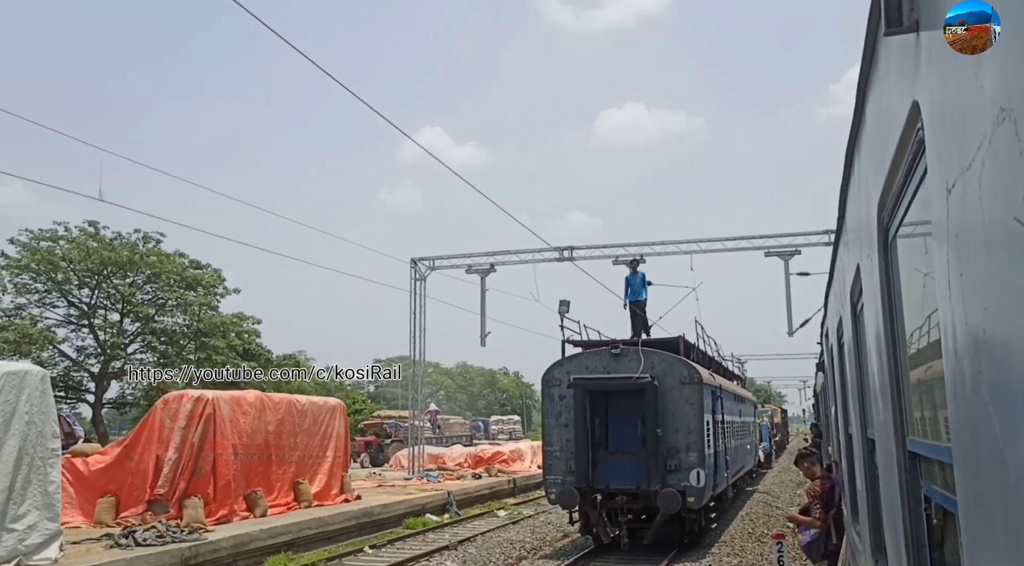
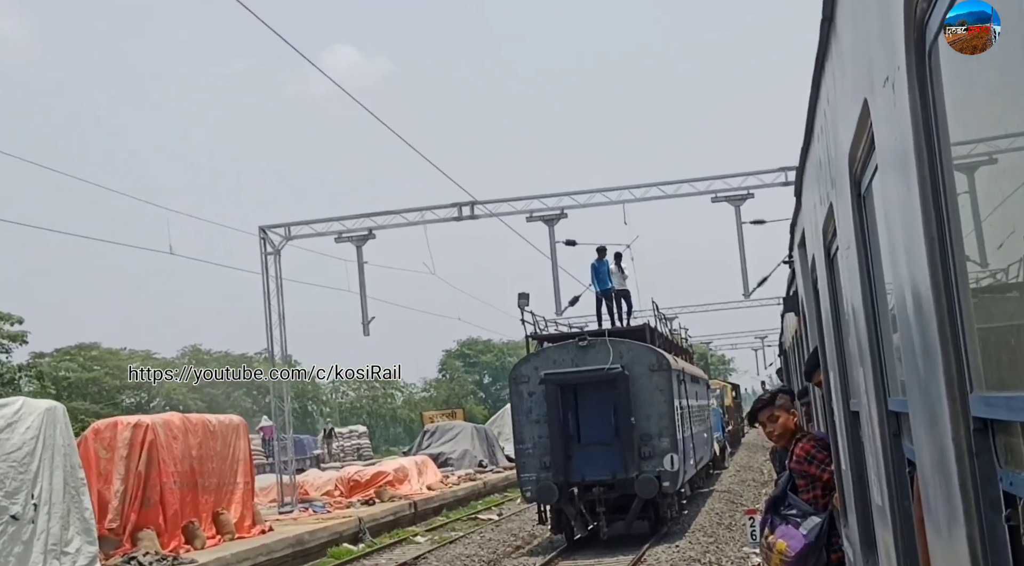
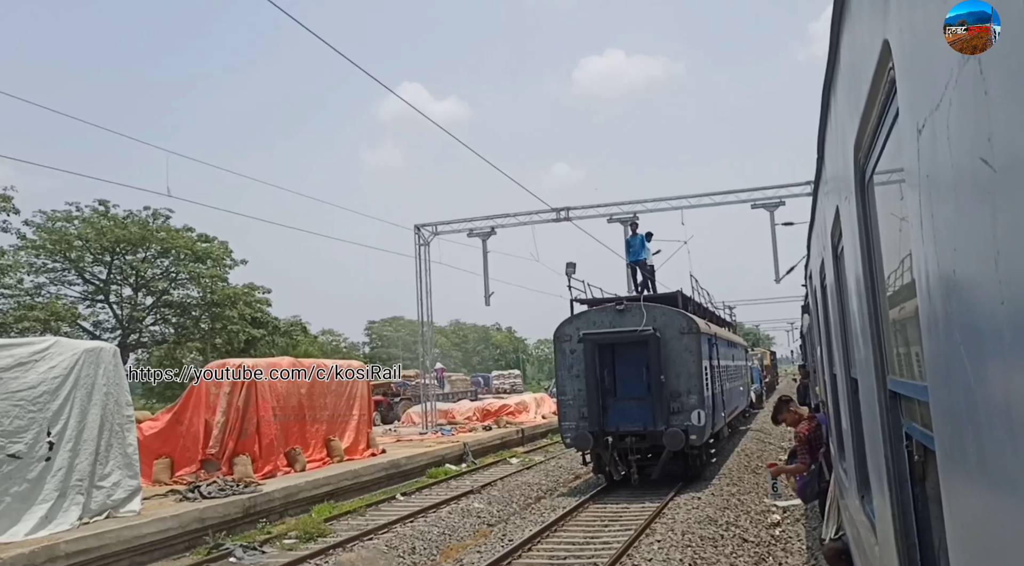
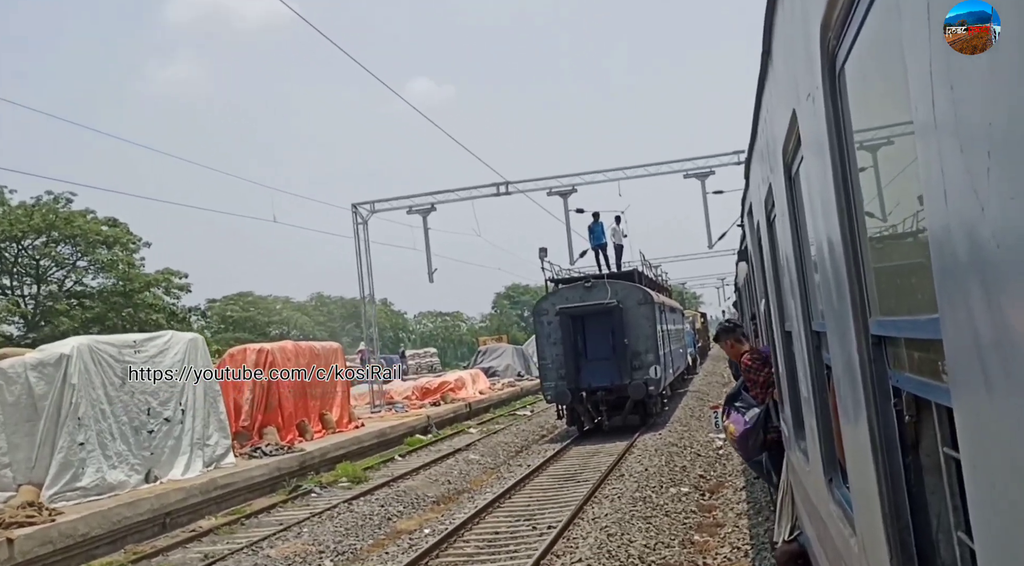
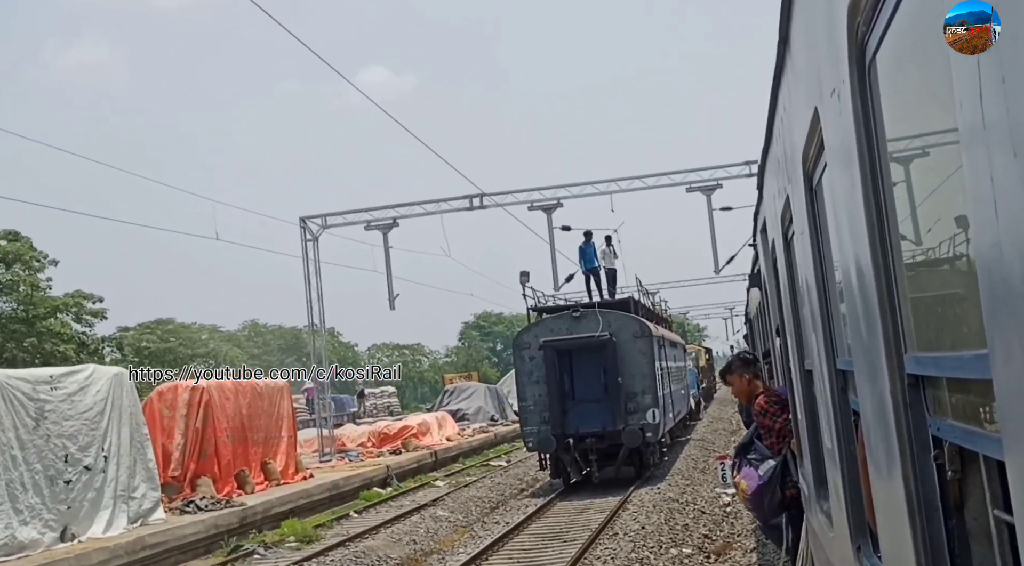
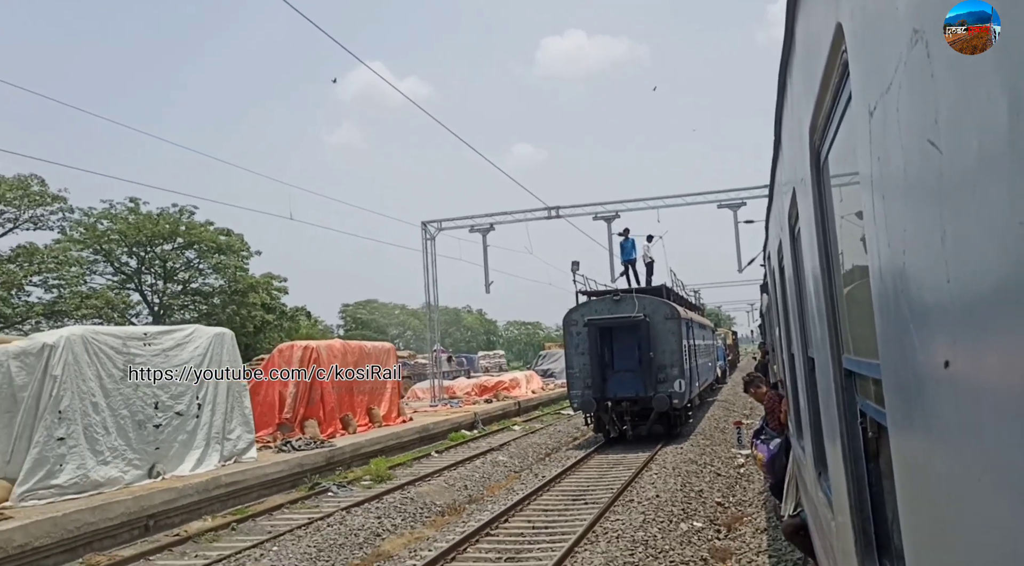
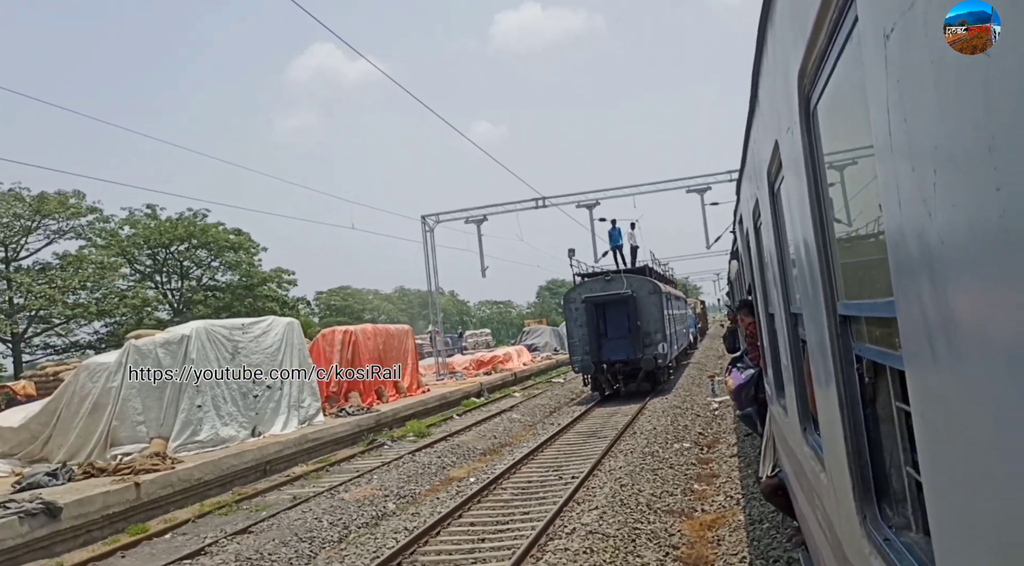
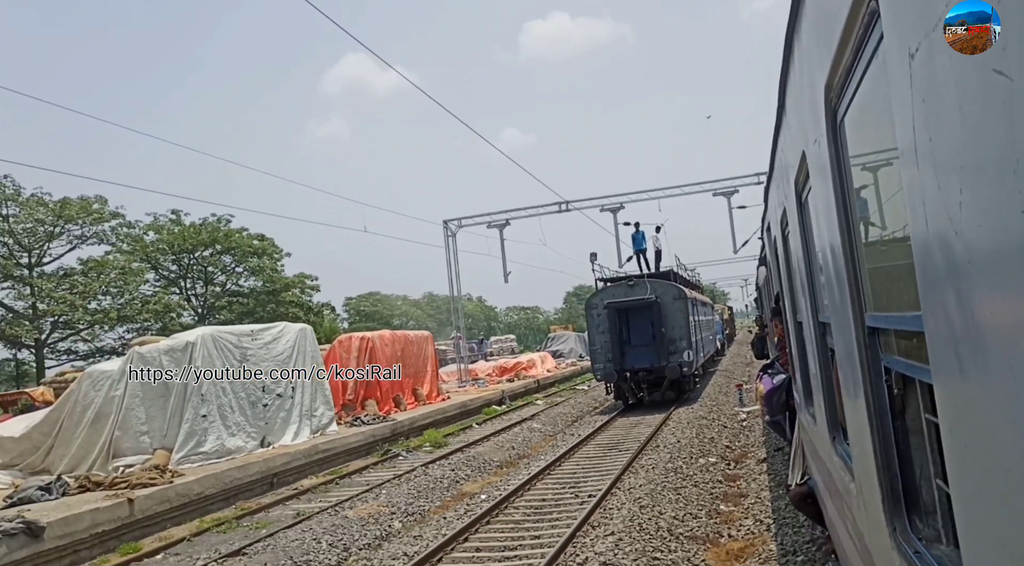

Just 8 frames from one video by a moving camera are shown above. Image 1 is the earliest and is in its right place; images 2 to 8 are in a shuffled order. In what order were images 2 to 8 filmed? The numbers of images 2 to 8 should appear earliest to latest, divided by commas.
3, 6, 8, 7, 4, 5, 2
